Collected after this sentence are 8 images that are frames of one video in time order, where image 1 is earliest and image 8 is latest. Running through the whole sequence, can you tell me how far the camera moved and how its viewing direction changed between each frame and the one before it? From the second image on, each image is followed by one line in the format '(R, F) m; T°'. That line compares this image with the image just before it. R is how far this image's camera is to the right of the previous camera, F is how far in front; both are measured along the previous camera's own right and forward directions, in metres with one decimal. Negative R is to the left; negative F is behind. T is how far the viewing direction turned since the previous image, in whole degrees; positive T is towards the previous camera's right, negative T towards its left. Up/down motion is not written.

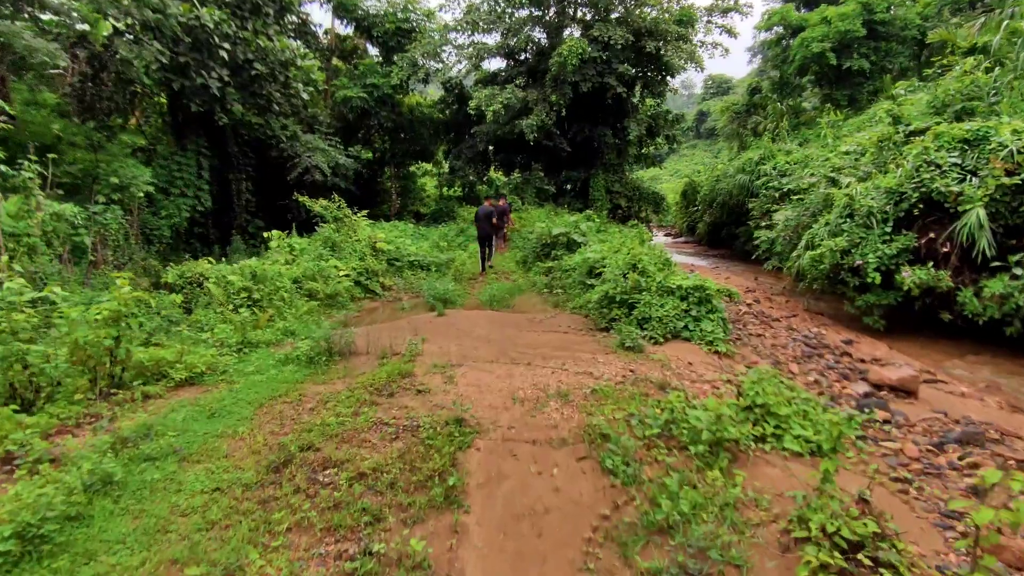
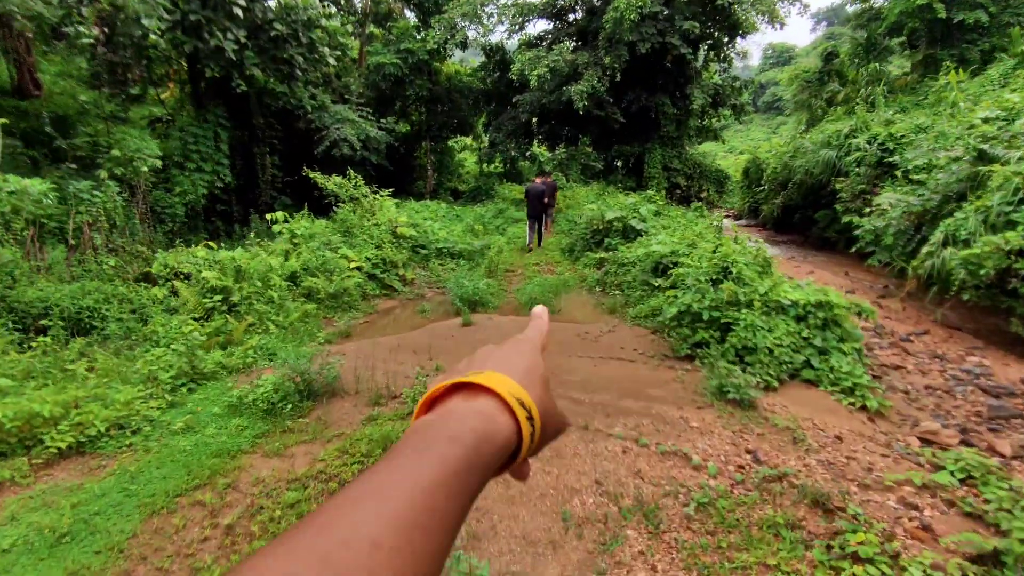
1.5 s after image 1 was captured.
(-0.1, +2.1) m; -4°
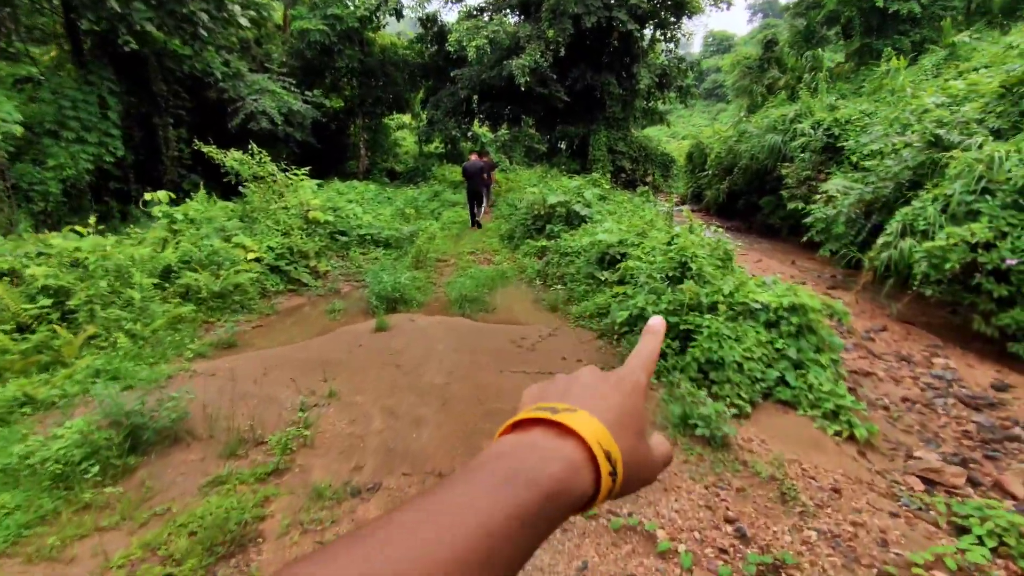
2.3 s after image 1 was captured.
(+0.3, +1.1) m; +6°
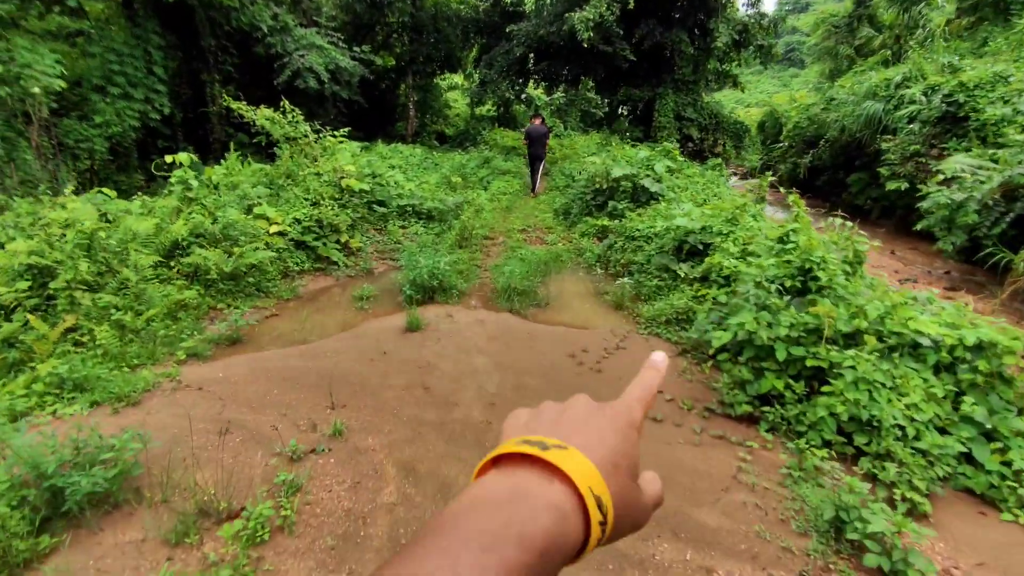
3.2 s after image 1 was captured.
(-0.1, +1.2) m; -5°
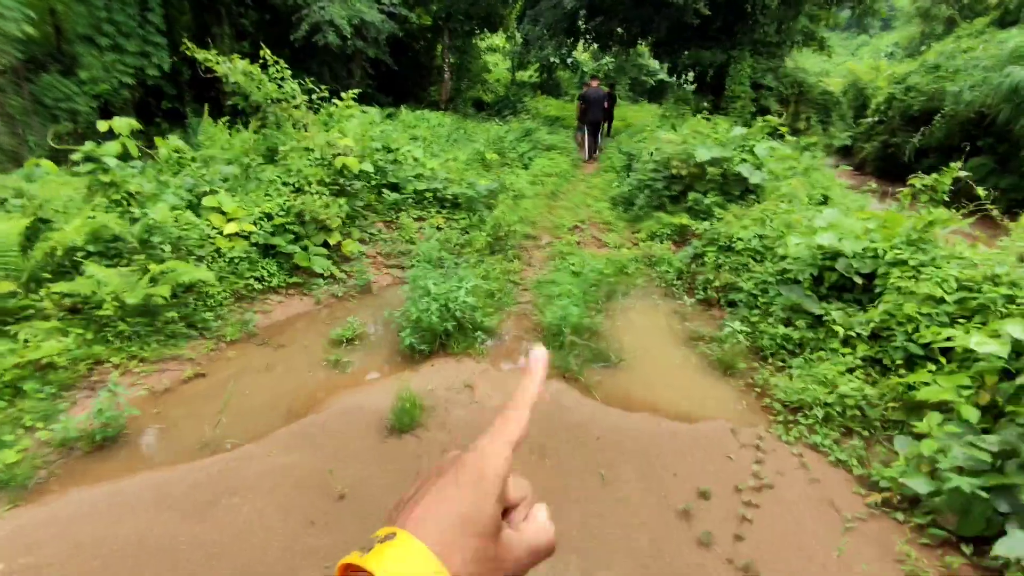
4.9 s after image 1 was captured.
(-0.2, +2.2) m; -4°
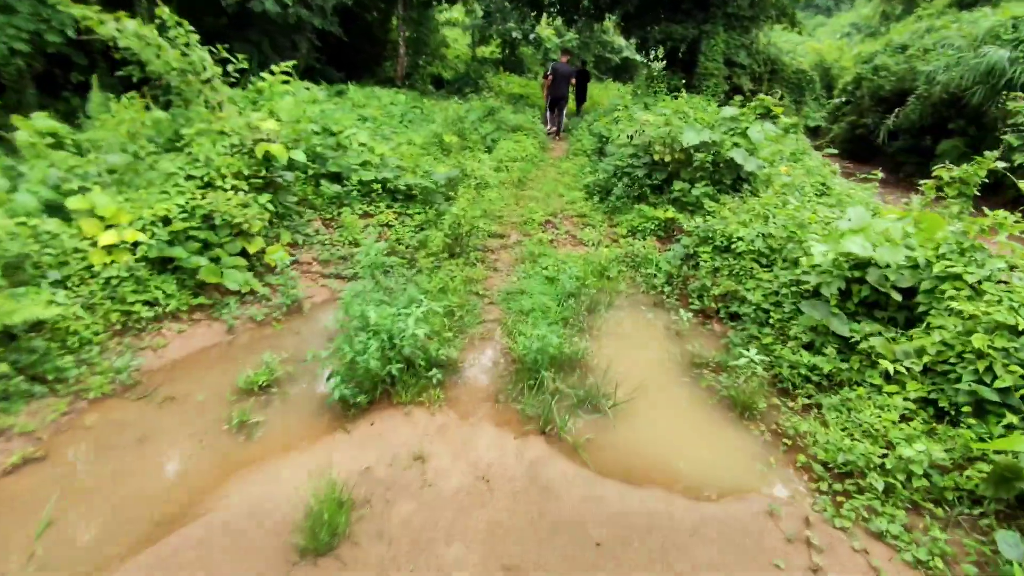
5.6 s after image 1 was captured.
(0.0, +0.9) m; +4°
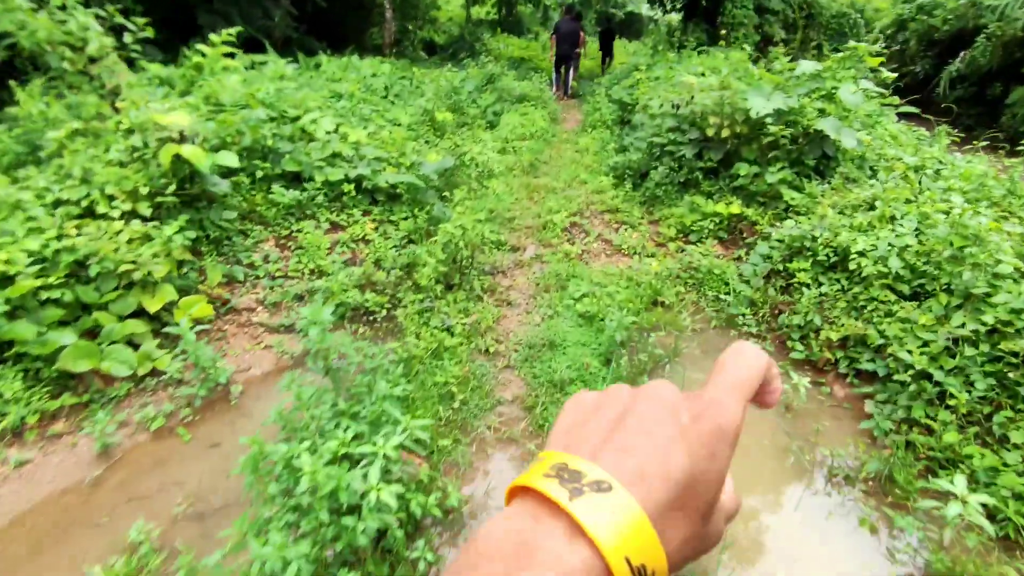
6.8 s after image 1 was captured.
(-0.1, +1.5) m; -1°
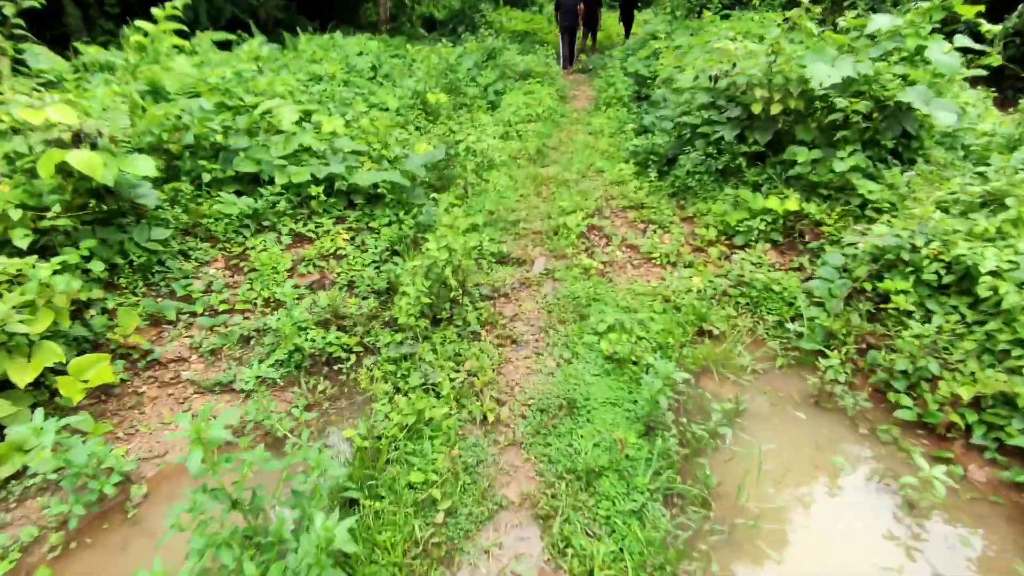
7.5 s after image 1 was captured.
(0.0, +0.9) m; -1°
